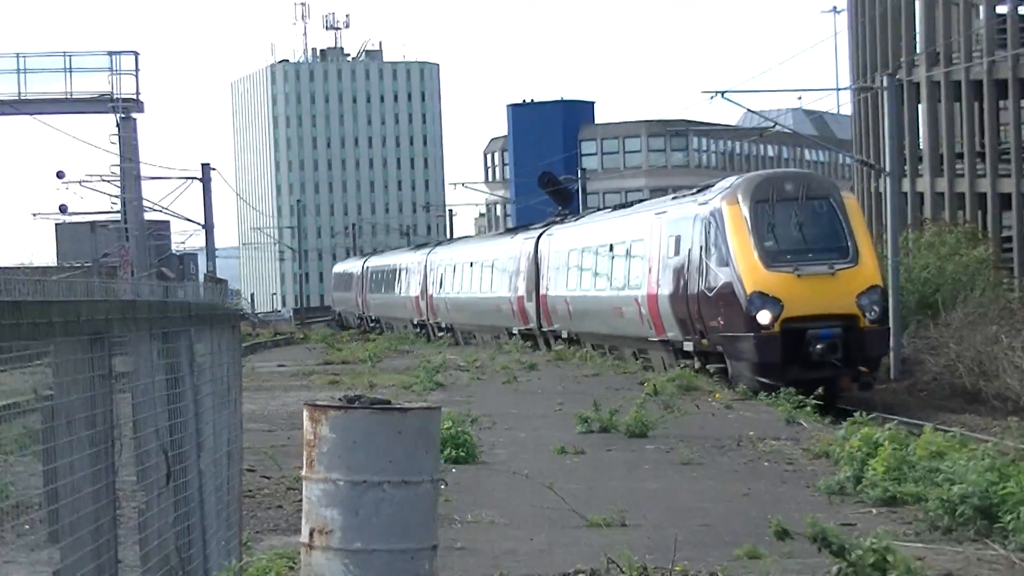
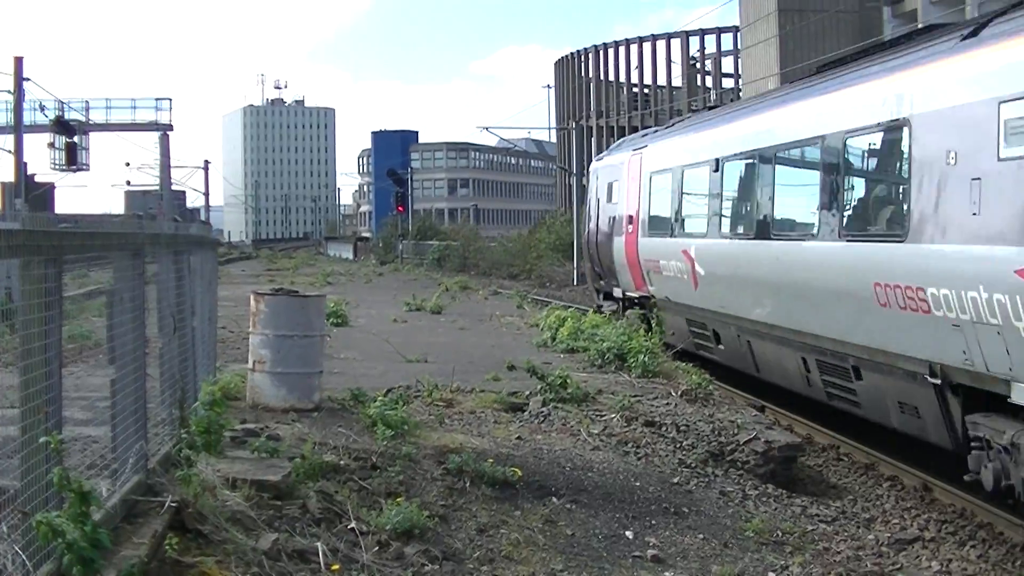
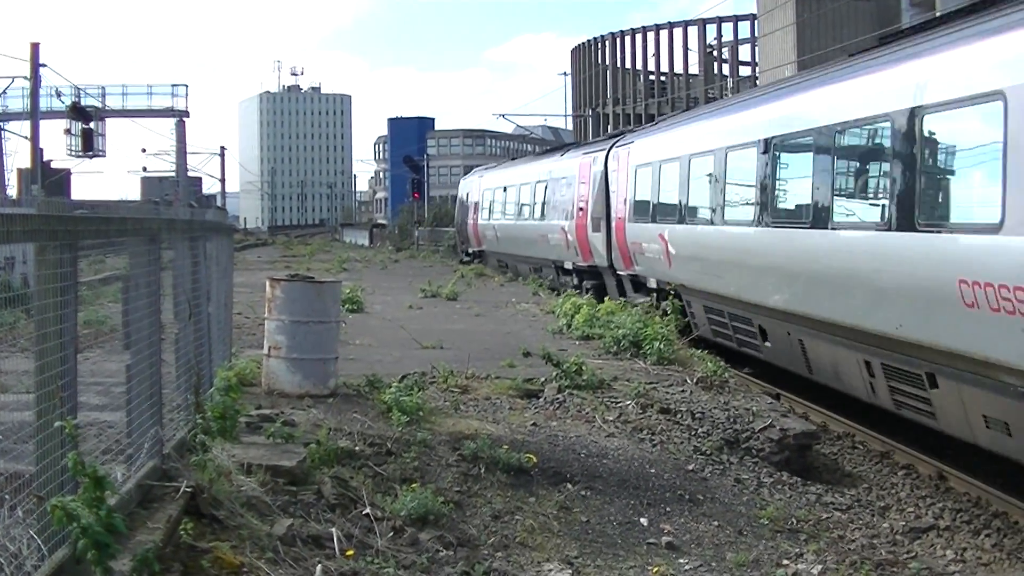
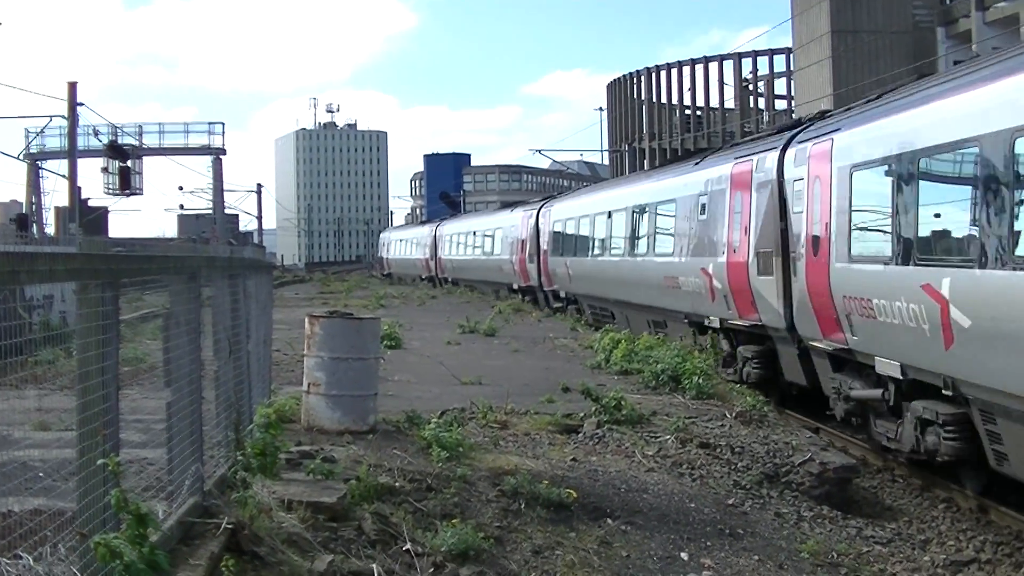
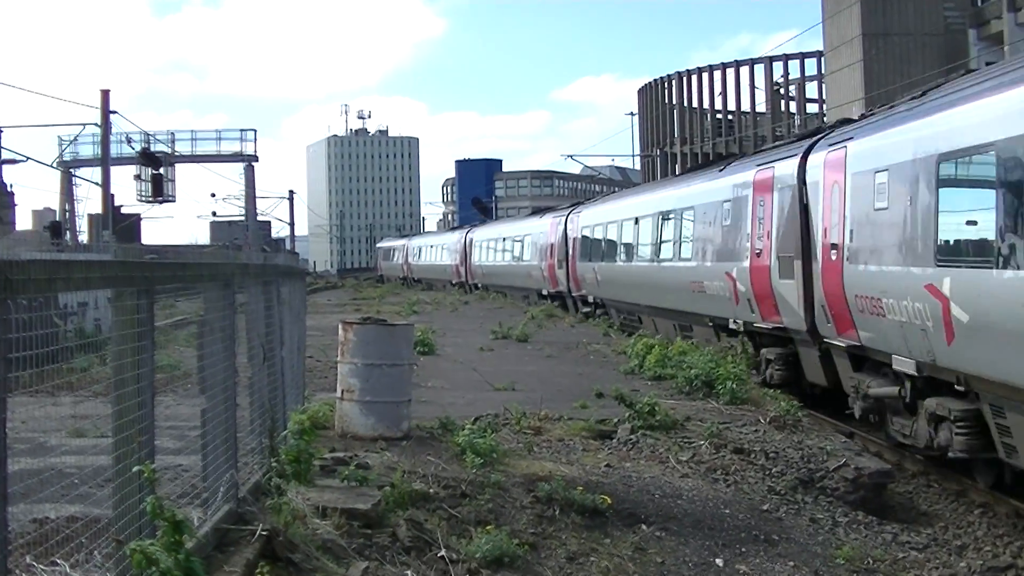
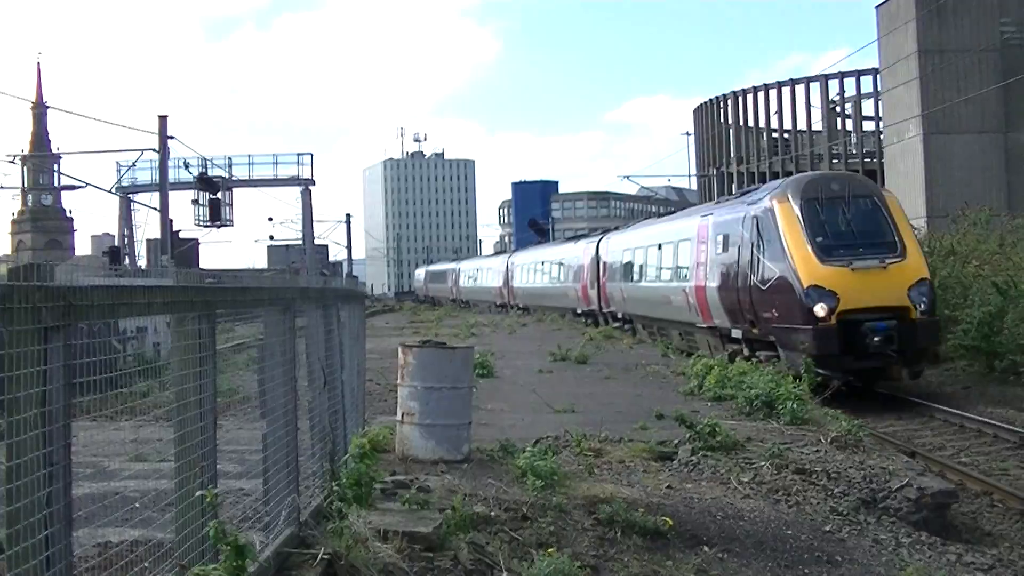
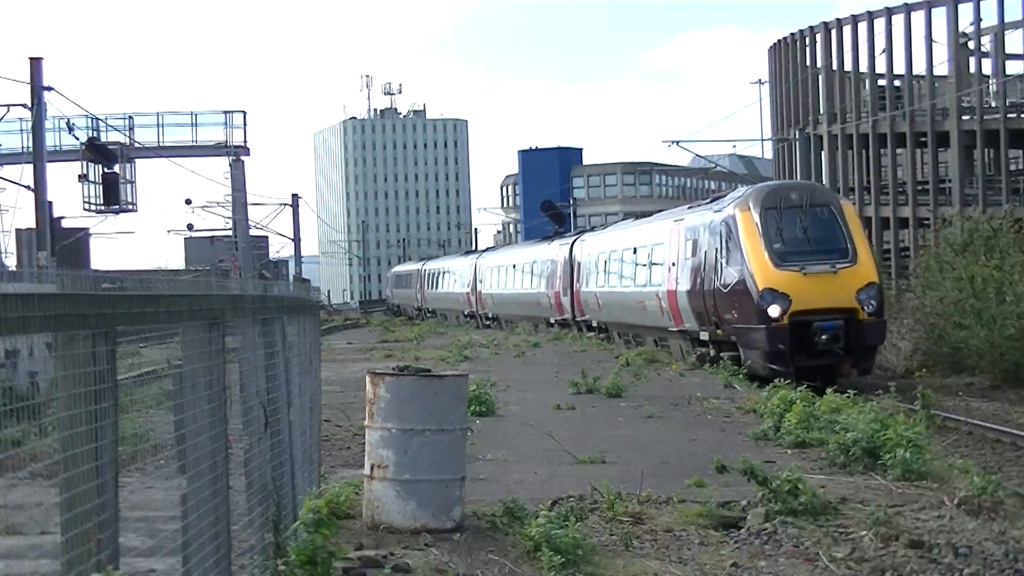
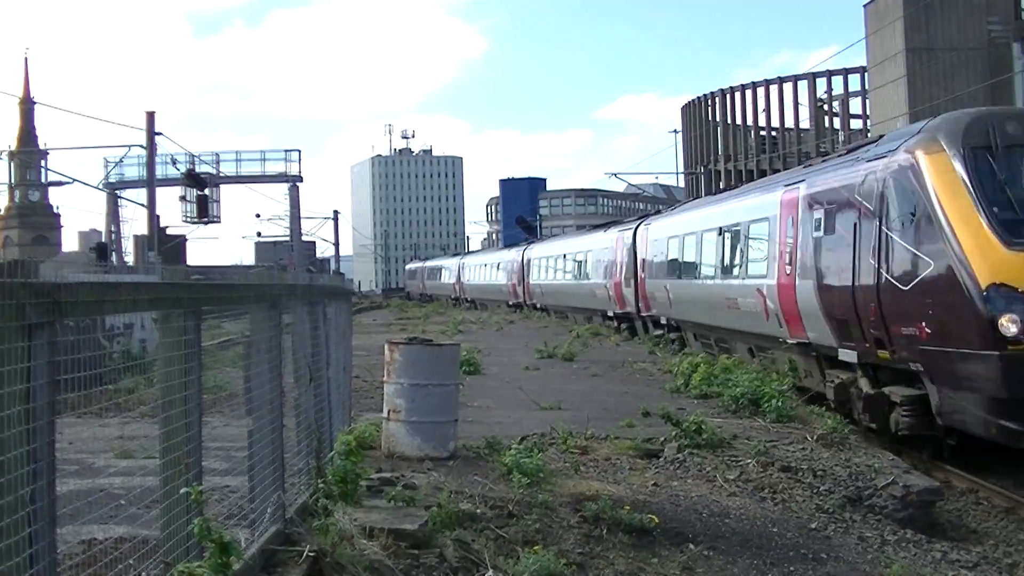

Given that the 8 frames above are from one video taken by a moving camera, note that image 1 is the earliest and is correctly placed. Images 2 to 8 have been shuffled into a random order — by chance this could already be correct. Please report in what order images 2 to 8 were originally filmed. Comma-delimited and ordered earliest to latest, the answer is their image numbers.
7, 6, 8, 5, 4, 3, 2
